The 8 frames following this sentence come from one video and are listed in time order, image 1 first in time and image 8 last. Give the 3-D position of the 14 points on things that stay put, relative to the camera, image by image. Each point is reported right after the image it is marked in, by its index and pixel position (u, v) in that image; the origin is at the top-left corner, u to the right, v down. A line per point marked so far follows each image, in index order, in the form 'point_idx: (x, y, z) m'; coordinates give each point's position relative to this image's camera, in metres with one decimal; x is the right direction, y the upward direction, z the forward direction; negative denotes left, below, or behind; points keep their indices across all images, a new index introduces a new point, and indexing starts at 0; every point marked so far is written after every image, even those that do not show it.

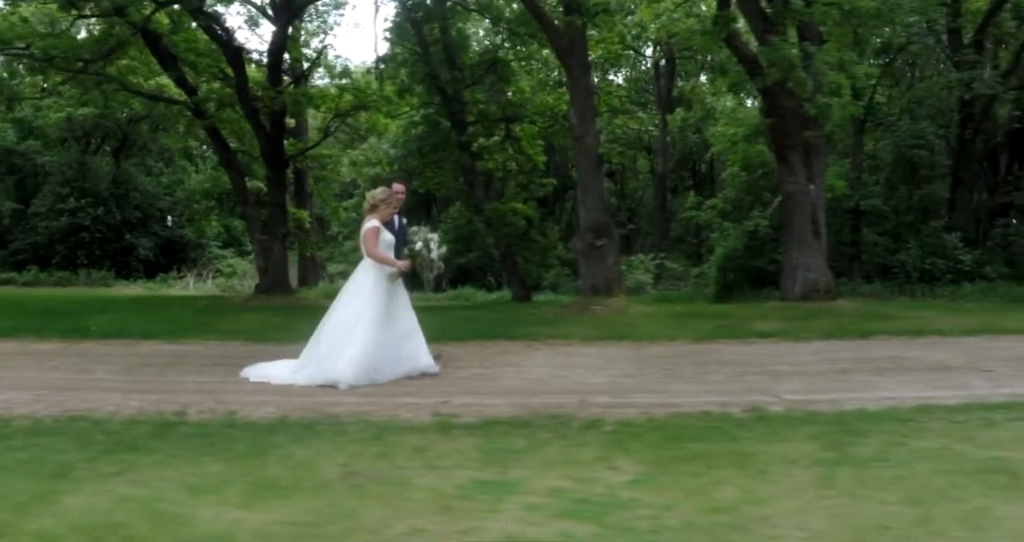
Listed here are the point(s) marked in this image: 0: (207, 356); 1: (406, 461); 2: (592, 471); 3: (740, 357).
0: (-3.3, -0.9, +8.8) m
1: (-0.6, -1.0, +4.4) m
2: (+0.4, -1.0, +4.0) m
3: (+2.2, -0.9, +8.0) m
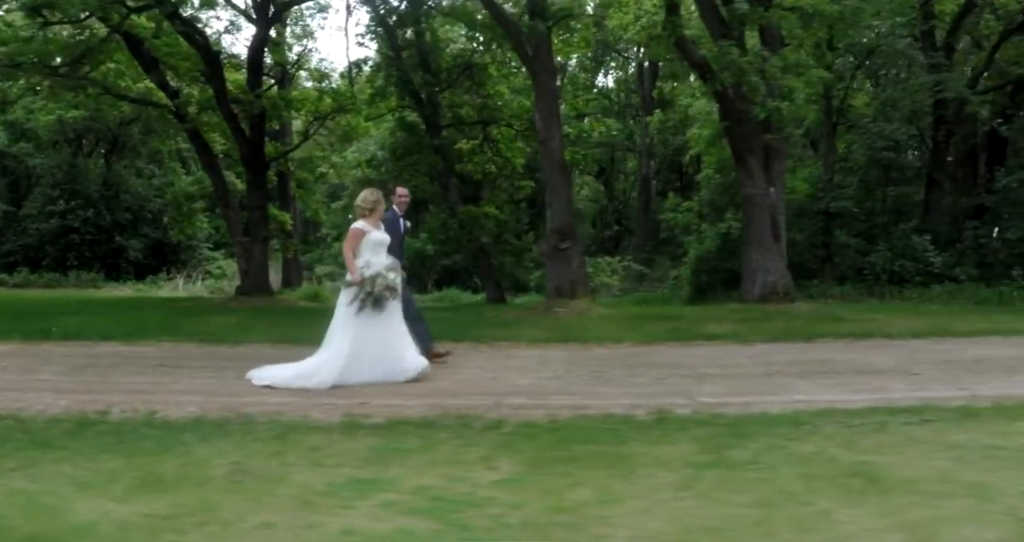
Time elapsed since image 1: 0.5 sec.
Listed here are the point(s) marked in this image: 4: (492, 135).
0: (-3.9, -0.9, +8.9) m
1: (-1.2, -1.0, +4.5) m
2: (-0.2, -1.0, +4.1) m
3: (+1.6, -0.9, +8.1) m
4: (-0.4, +3.3, +19.8) m
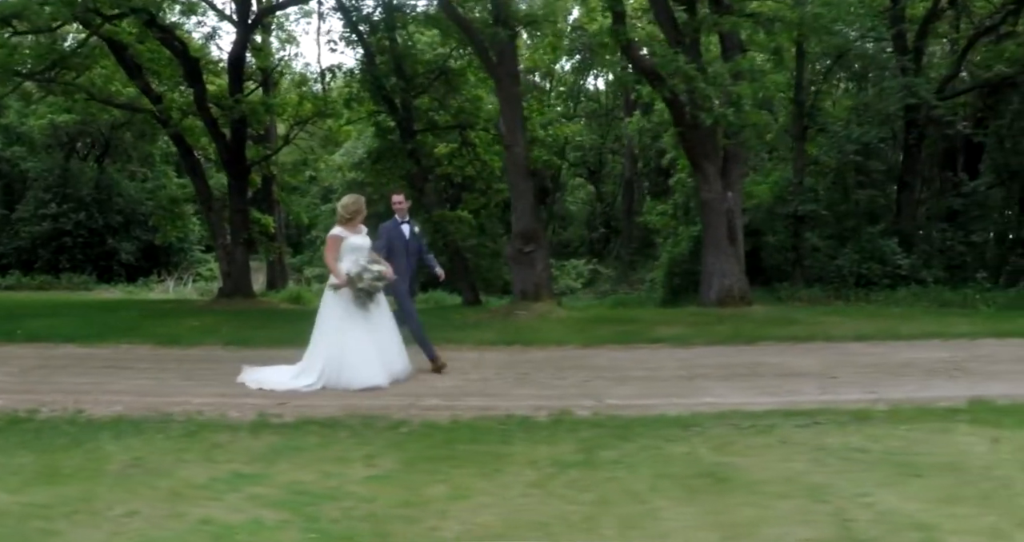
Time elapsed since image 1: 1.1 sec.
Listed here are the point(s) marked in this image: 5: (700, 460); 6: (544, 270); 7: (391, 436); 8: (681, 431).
0: (-4.5, -1.0, +9.1) m
1: (-1.8, -1.1, +4.7) m
2: (-0.9, -1.1, +4.4) m
3: (+1.0, -1.0, +8.3) m
4: (-1.0, +3.2, +20.0) m
5: (+1.0, -1.0, +4.3) m
6: (+0.6, 0.0, +14.8) m
7: (-0.8, -1.0, +5.1) m
8: (+1.0, -1.0, +5.1) m
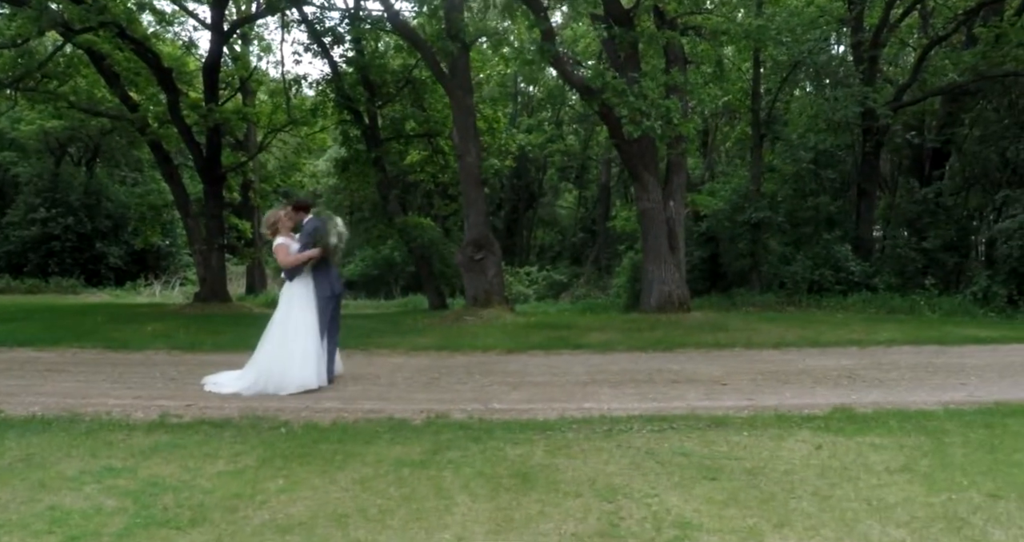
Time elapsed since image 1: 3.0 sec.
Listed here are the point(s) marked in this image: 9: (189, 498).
0: (-5.4, -1.1, +9.6) m
1: (-2.7, -1.2, +5.2) m
2: (-1.8, -1.1, +4.8) m
3: (+0.1, -1.0, +8.7) m
4: (-1.8, +3.1, +20.5) m
5: (+0.1, -1.1, +4.7) m
6: (-0.3, -0.1, +15.2) m
7: (-1.6, -1.1, +5.6) m
8: (+0.1, -1.1, +5.5) m
9: (-1.6, -1.1, +4.0) m
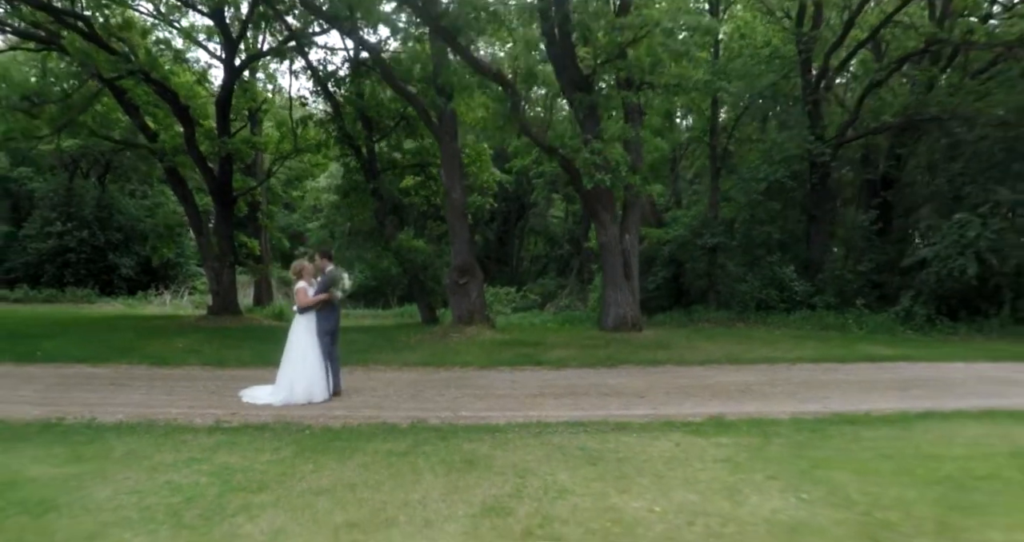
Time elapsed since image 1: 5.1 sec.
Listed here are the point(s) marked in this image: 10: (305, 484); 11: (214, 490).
0: (-5.8, -1.5, +11.8) m
1: (-3.1, -1.6, +7.4) m
2: (-2.2, -1.6, +7.1) m
3: (-0.3, -1.5, +11.0) m
4: (-2.3, +2.6, +22.7) m
5: (-0.3, -1.5, +7.0) m
6: (-0.7, -0.6, +17.5) m
7: (-2.0, -1.6, +7.8) m
8: (-0.3, -1.5, +7.8) m
9: (-2.0, -1.6, +6.3) m
10: (-1.5, -1.6, +6.1) m
11: (-2.2, -1.6, +6.0) m
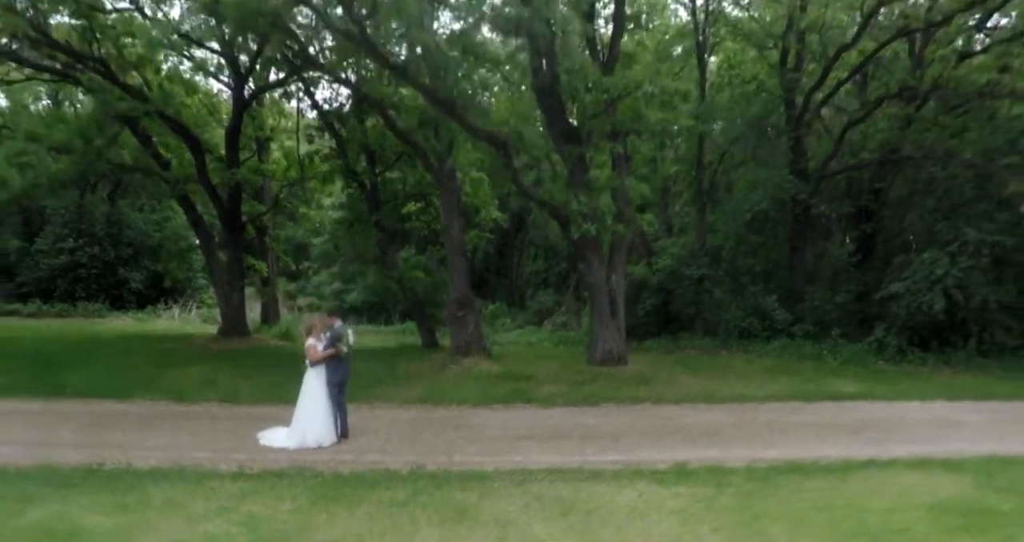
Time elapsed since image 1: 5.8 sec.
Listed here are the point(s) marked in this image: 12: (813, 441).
0: (-5.9, -2.3, +13.0) m
1: (-3.3, -2.3, +8.5) m
2: (-2.3, -2.3, +8.2) m
3: (-0.5, -2.3, +12.1) m
4: (-2.3, +1.8, +23.9) m
5: (-0.5, -2.3, +8.1) m
6: (-0.8, -1.4, +18.6) m
7: (-2.2, -2.3, +8.9) m
8: (-0.4, -2.3, +8.9) m
9: (-2.1, -2.3, +7.4) m
10: (-1.6, -2.3, +7.2) m
11: (-2.3, -2.3, +7.1) m
12: (+4.0, -2.3, +10.9) m
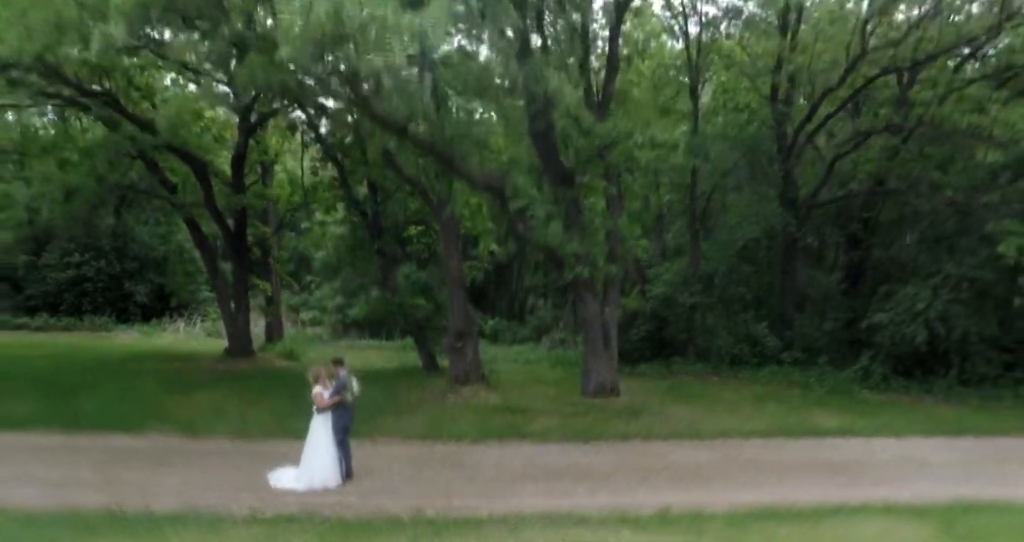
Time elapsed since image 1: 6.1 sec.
0: (-6.0, -3.0, +13.6) m
1: (-3.3, -3.1, +9.2) m
2: (-2.4, -3.0, +8.8) m
3: (-0.5, -3.0, +12.8) m
4: (-2.4, +1.1, +24.5) m
5: (-0.5, -3.0, +8.8) m
6: (-0.9, -2.1, +19.3) m
7: (-2.3, -3.0, +9.6) m
8: (-0.5, -3.0, +9.6) m
9: (-2.2, -3.0, +8.1) m
10: (-1.7, -3.0, +7.9) m
11: (-2.4, -3.0, +7.8) m
12: (+3.9, -3.0, +11.6) m
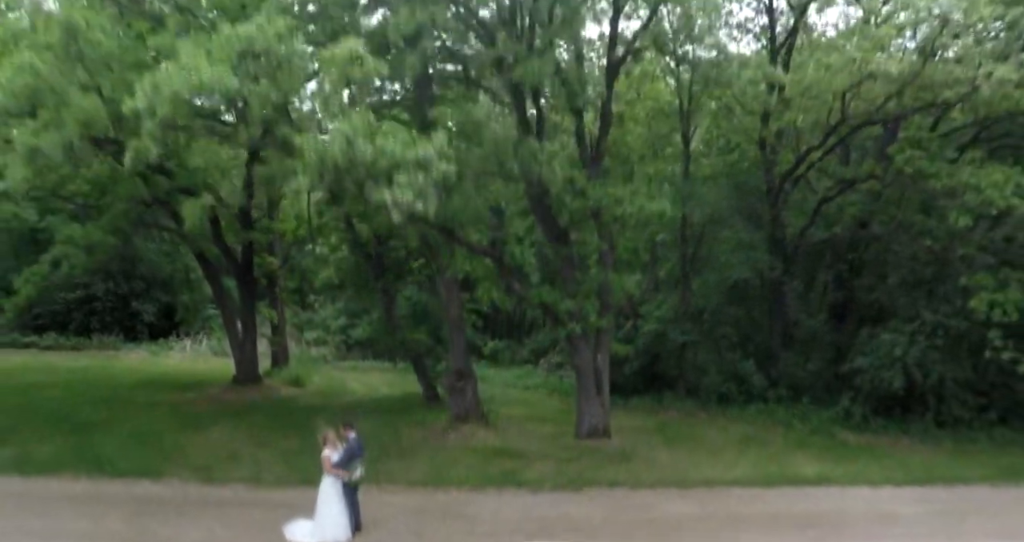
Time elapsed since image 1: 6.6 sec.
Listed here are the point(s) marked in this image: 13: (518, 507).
0: (-6.1, -4.0, +14.6) m
1: (-3.4, -4.1, +10.2) m
2: (-2.5, -4.1, +9.8) m
3: (-0.6, -4.1, +13.7) m
4: (-2.4, 0.0, +25.5) m
5: (-0.6, -4.1, +9.8) m
6: (-1.0, -3.2, +20.2) m
7: (-2.3, -4.1, +10.6) m
8: (-0.5, -4.1, +10.5) m
9: (-2.3, -4.1, +9.1) m
10: (-1.8, -4.1, +8.8) m
11: (-2.5, -4.1, +8.7) m
12: (+3.9, -4.1, +12.6) m
13: (+0.1, -4.1, +14.2) m
